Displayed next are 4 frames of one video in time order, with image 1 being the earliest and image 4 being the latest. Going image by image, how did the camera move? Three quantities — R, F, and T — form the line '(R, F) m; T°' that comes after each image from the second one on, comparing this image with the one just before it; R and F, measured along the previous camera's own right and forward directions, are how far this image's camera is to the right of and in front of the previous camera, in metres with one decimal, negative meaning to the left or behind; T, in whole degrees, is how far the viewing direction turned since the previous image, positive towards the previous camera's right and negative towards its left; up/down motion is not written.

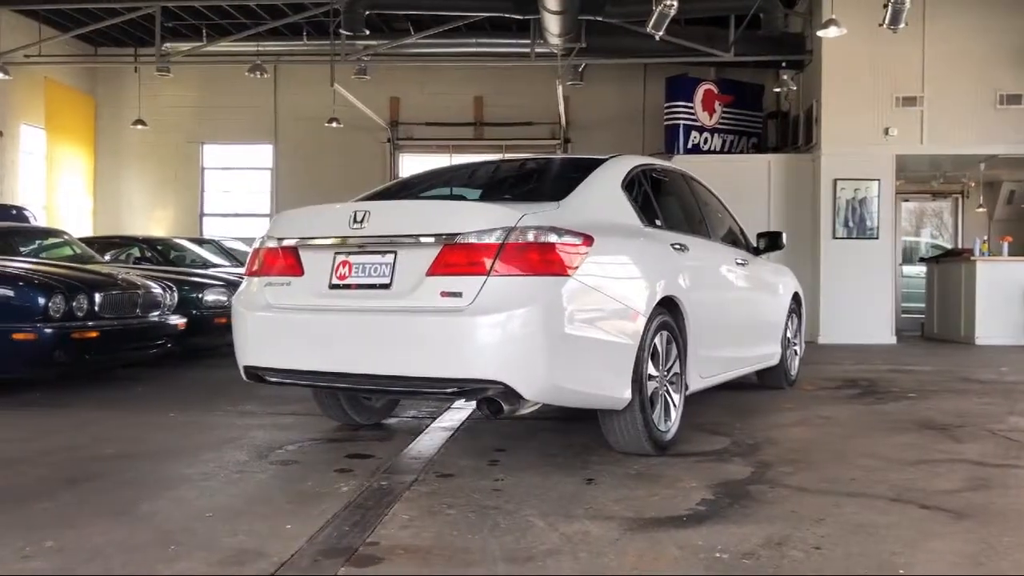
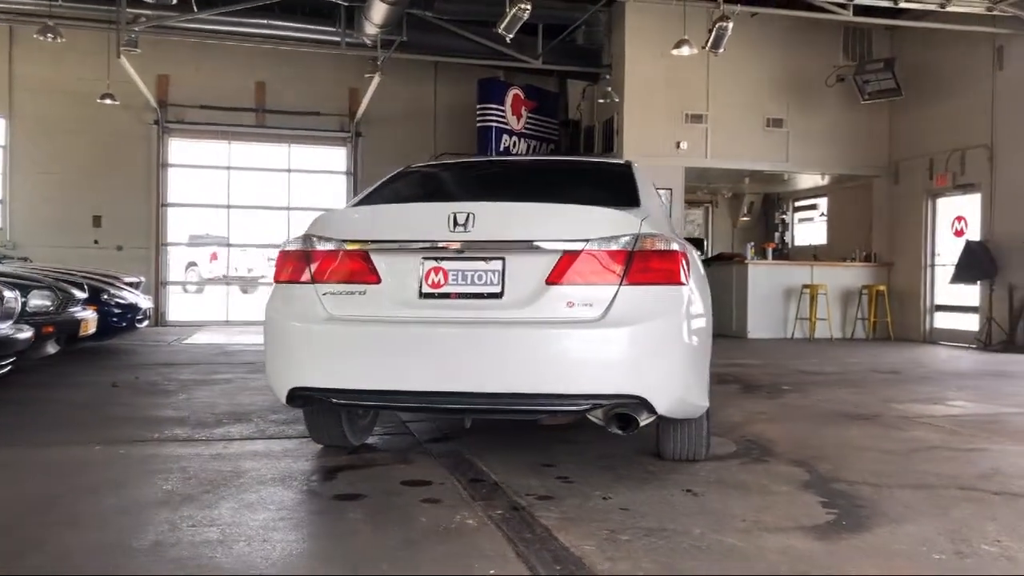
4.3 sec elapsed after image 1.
(-1.5, +0.5) m; +20°
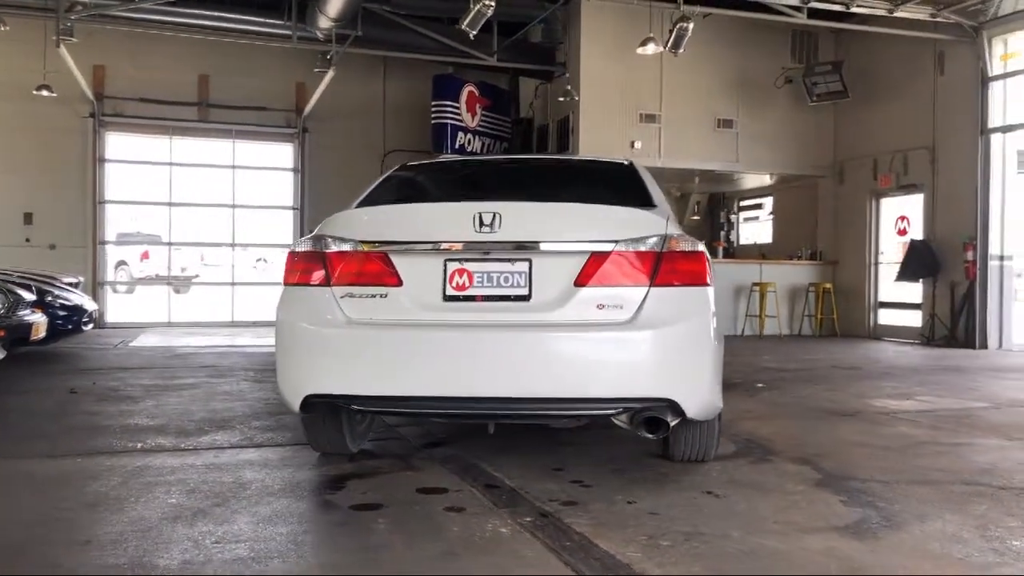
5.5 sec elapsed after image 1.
(-0.3, +0.1) m; +5°
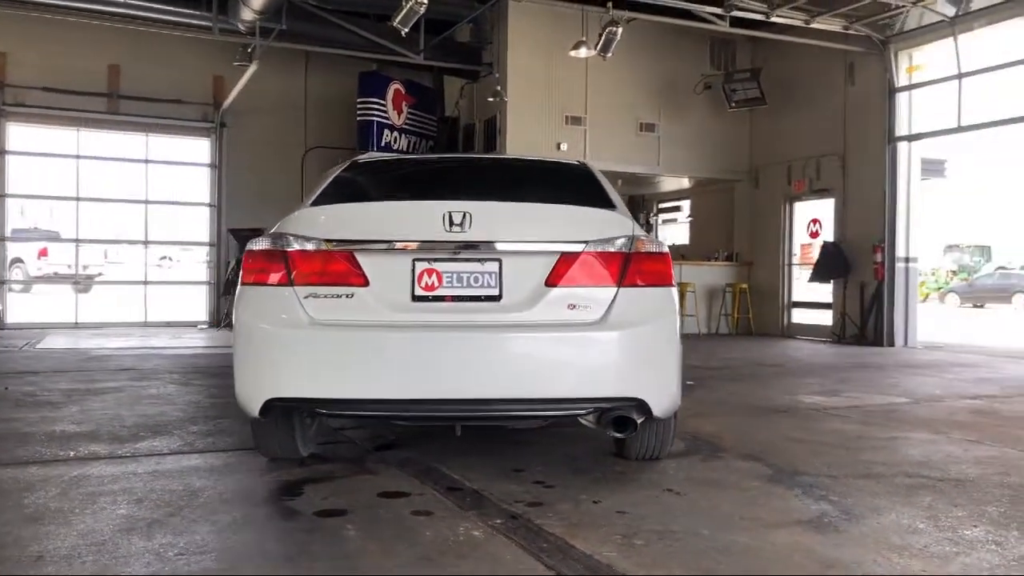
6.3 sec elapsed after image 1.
(-0.2, 0.0) m; +6°
